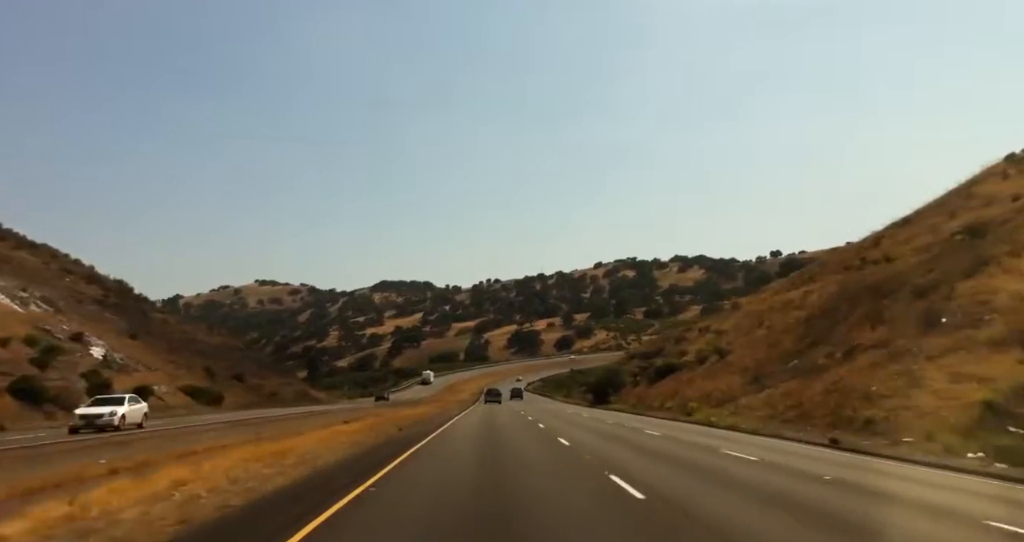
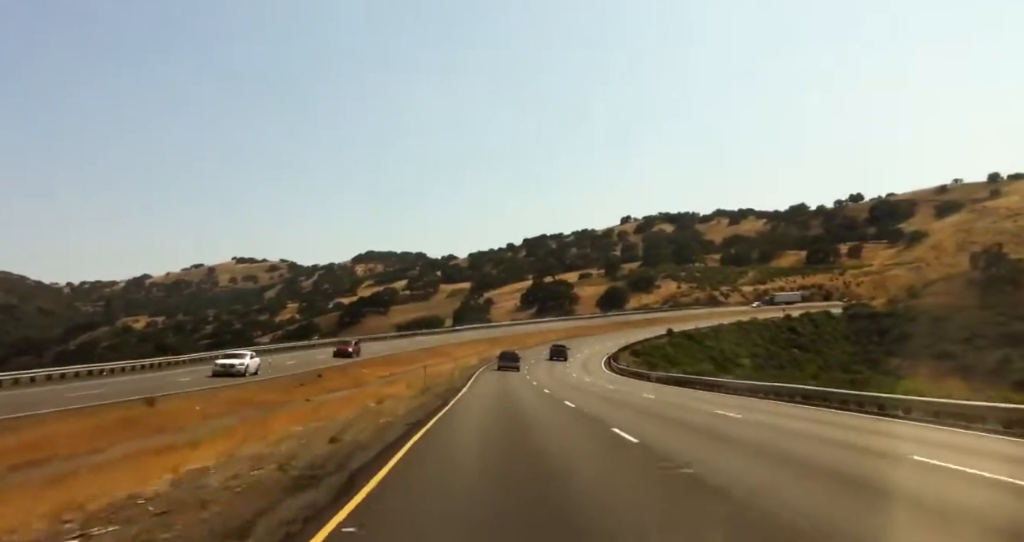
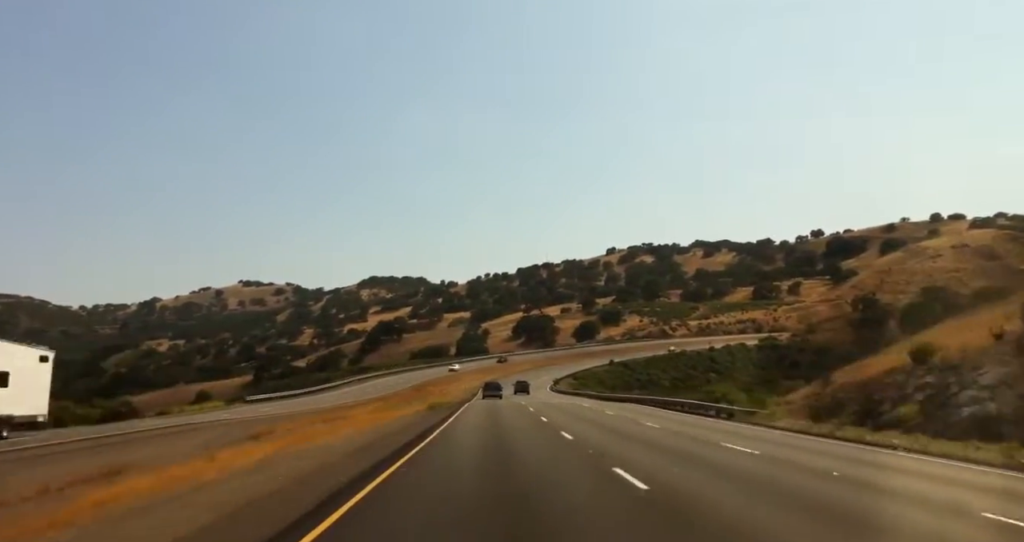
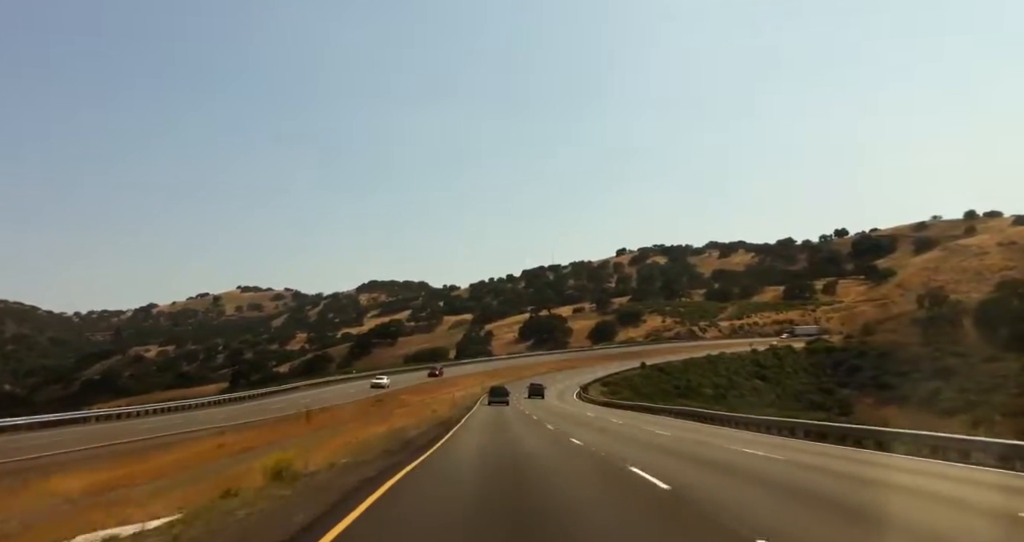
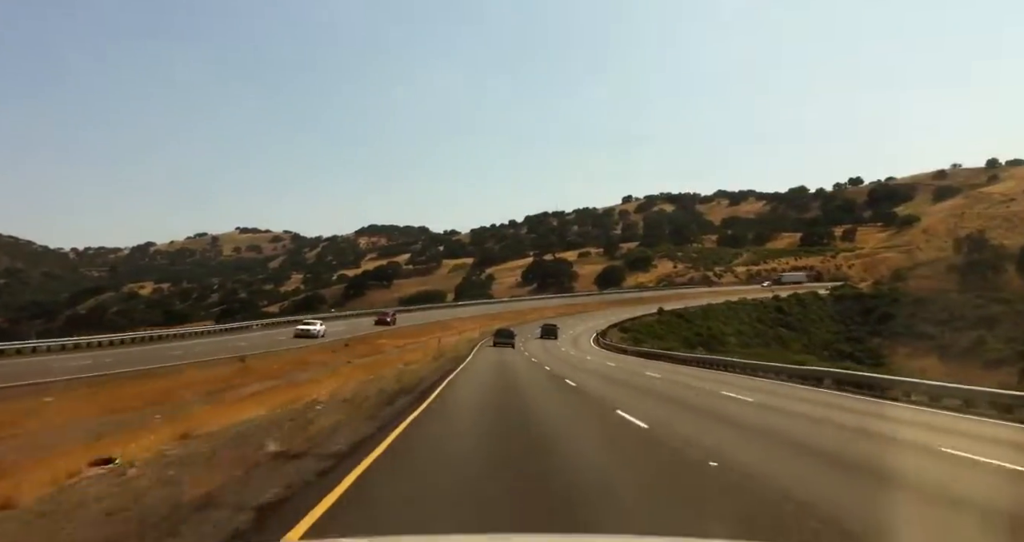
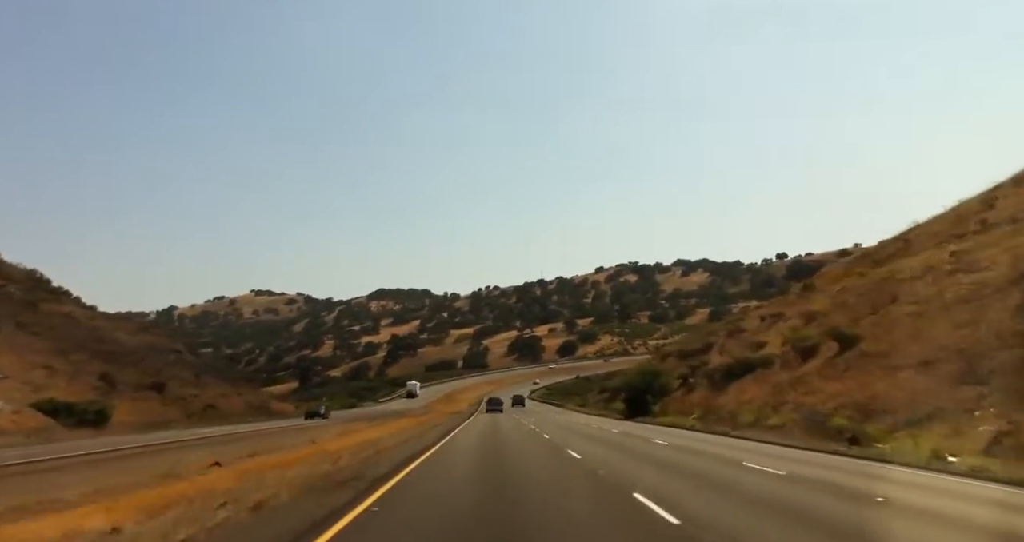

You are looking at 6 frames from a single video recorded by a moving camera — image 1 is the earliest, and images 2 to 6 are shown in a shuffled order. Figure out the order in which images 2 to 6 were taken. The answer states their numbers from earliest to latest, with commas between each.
6, 3, 4, 5, 2
